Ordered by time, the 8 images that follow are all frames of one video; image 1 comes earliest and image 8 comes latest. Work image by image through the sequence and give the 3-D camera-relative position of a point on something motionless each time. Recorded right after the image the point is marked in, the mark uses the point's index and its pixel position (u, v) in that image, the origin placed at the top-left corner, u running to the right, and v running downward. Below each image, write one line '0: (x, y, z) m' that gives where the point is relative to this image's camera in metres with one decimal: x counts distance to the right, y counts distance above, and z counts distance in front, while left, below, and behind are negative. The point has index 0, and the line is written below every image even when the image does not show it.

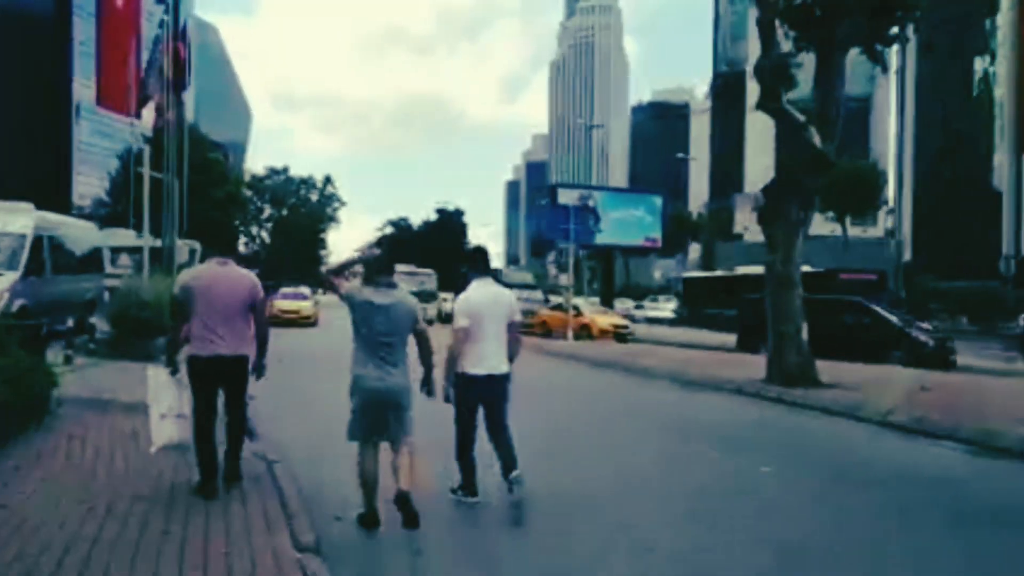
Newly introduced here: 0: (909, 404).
0: (+4.7, -1.4, +13.7) m
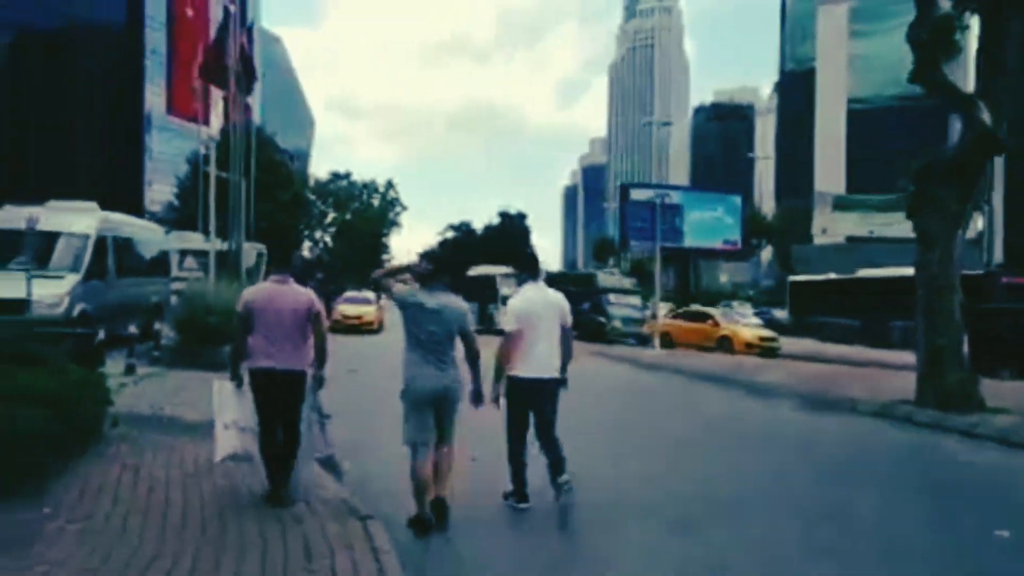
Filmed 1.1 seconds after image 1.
0: (+5.5, -1.4, +13.1) m
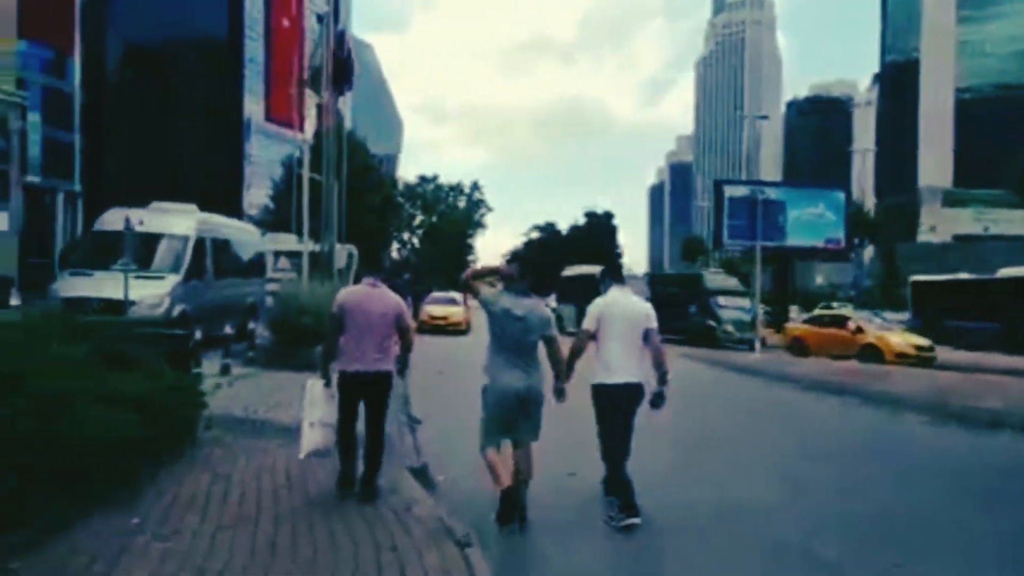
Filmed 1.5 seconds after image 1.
0: (+6.5, -1.4, +12.4) m
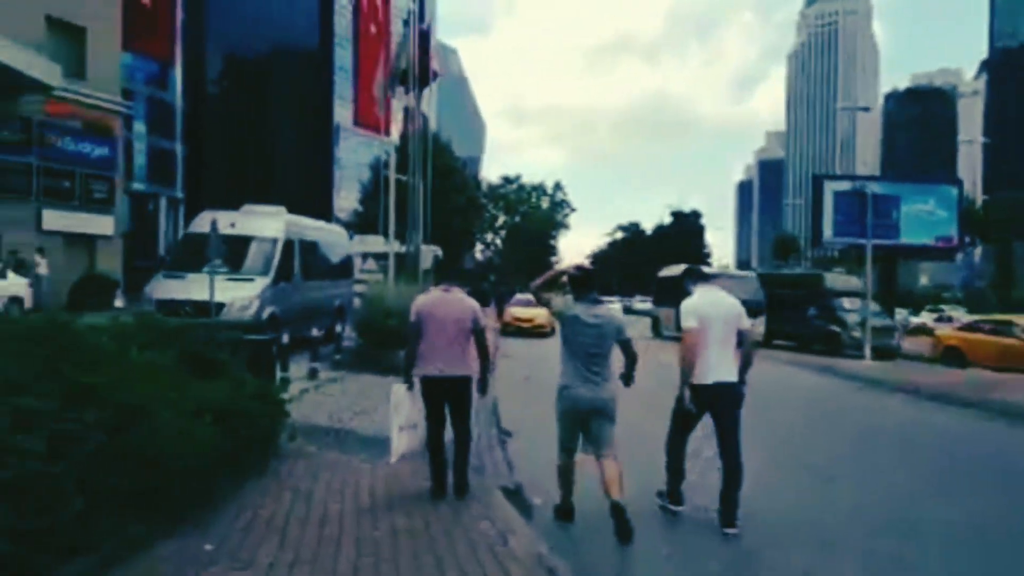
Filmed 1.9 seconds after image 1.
0: (+7.4, -1.4, +11.5) m
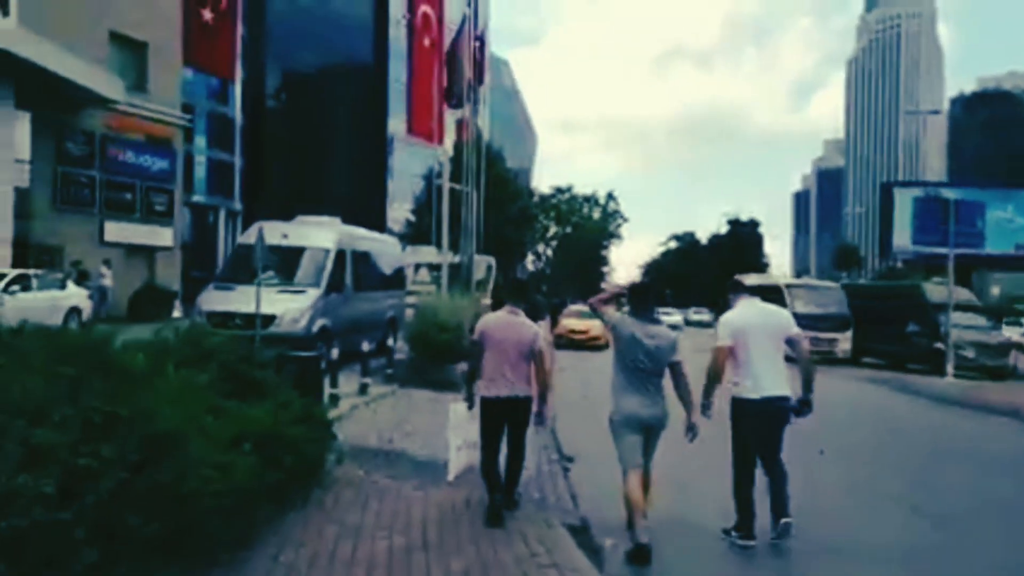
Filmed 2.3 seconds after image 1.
0: (+7.9, -1.5, +10.8) m
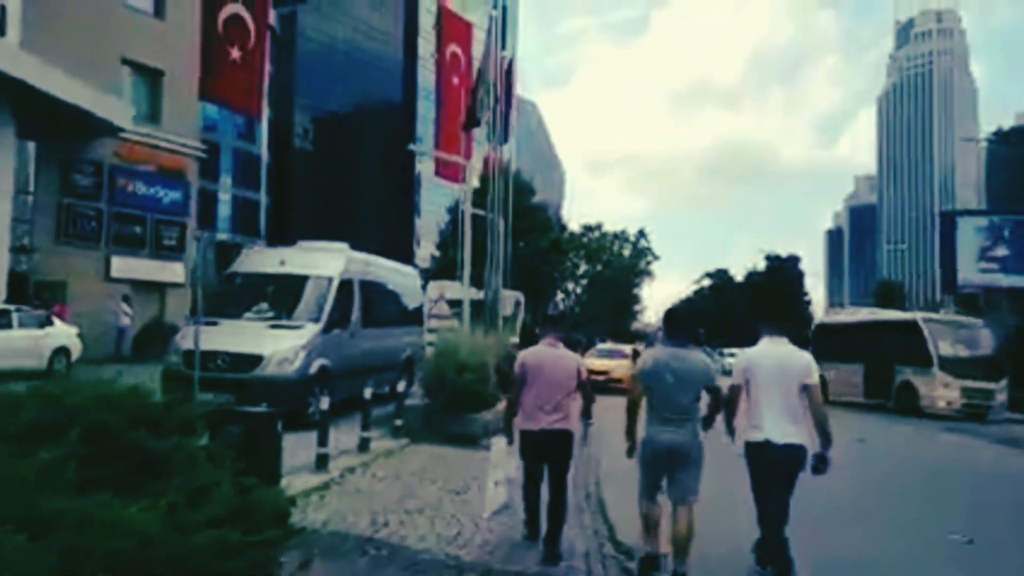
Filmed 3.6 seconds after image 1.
0: (+8.2, -1.8, +9.1) m
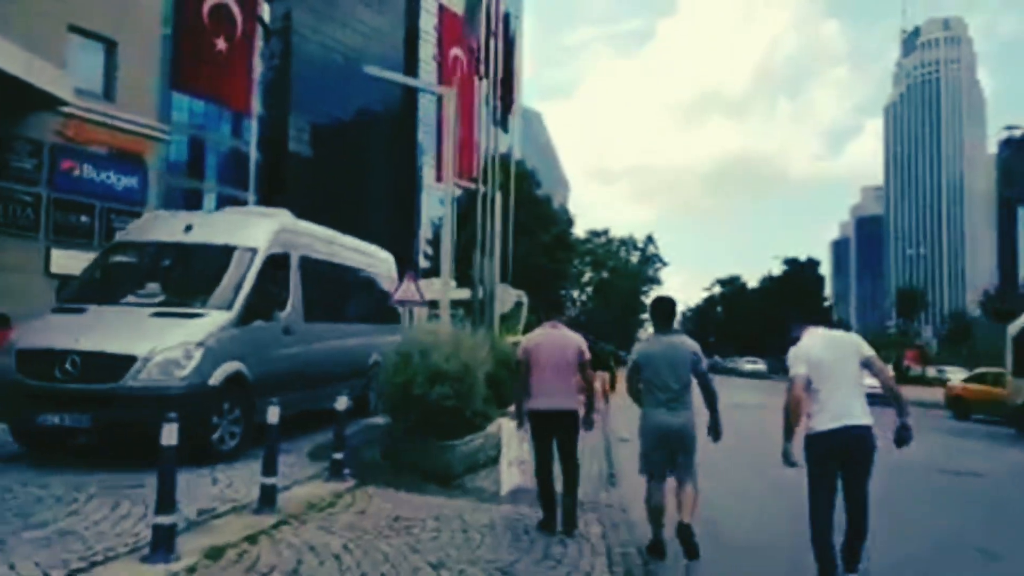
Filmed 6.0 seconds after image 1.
0: (+8.2, -1.7, +6.3) m
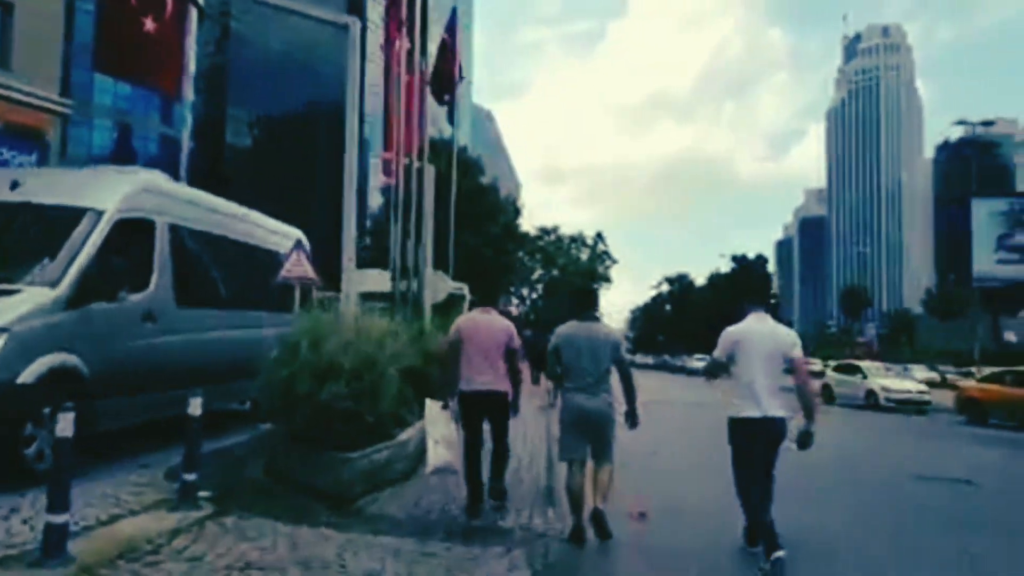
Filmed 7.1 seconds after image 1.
0: (+7.8, -1.6, +5.4) m
